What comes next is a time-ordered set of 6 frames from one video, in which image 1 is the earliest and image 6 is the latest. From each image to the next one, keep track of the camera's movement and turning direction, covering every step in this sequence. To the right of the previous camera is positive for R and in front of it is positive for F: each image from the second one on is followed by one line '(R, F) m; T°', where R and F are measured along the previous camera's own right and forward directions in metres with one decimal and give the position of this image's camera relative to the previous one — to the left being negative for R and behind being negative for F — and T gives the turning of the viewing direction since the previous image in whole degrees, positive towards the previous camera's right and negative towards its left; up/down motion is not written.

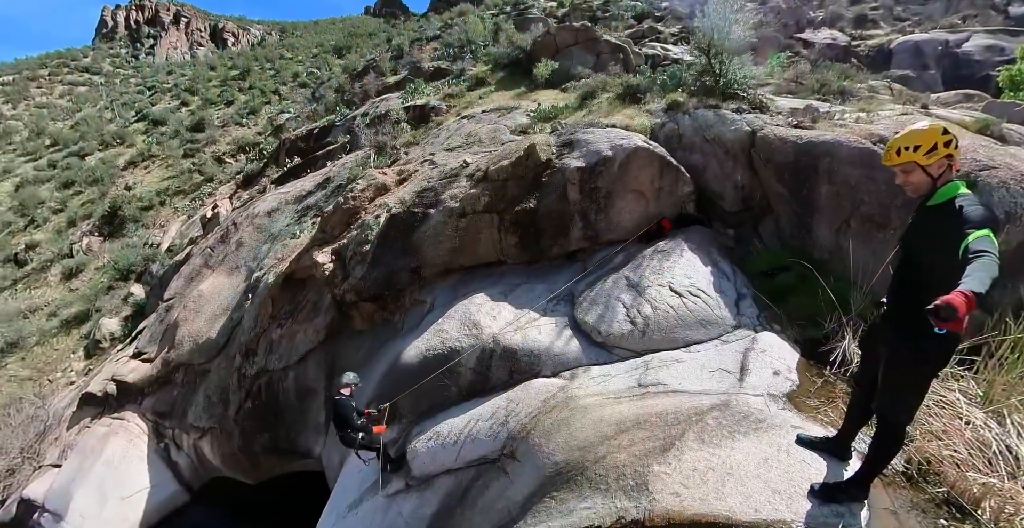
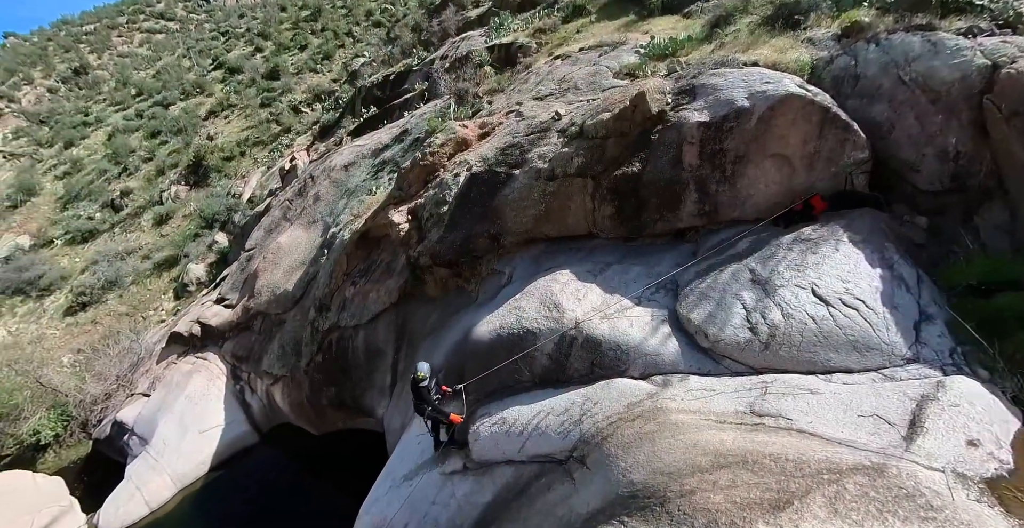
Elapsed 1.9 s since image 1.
(+0.1, +0.9) m; -11°
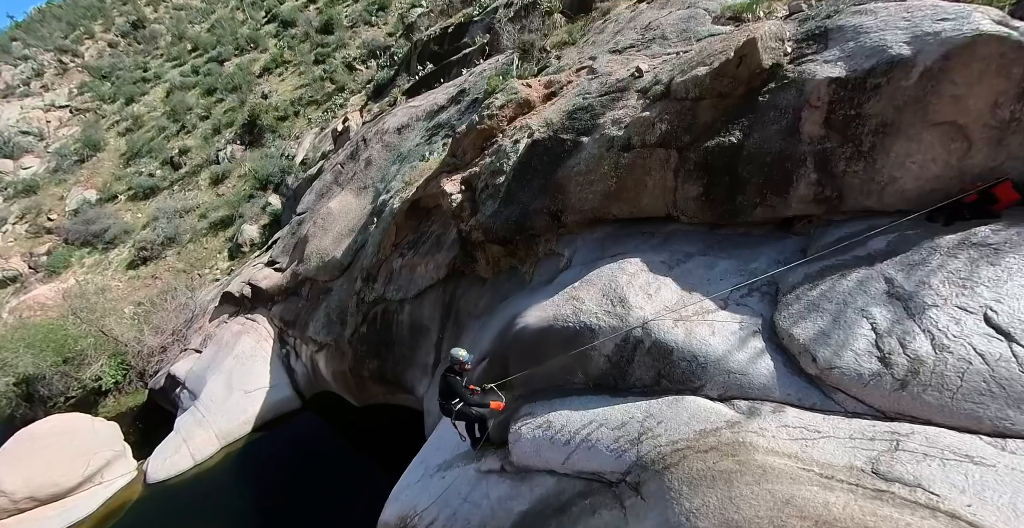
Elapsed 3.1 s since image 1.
(+0.1, +0.7) m; -7°
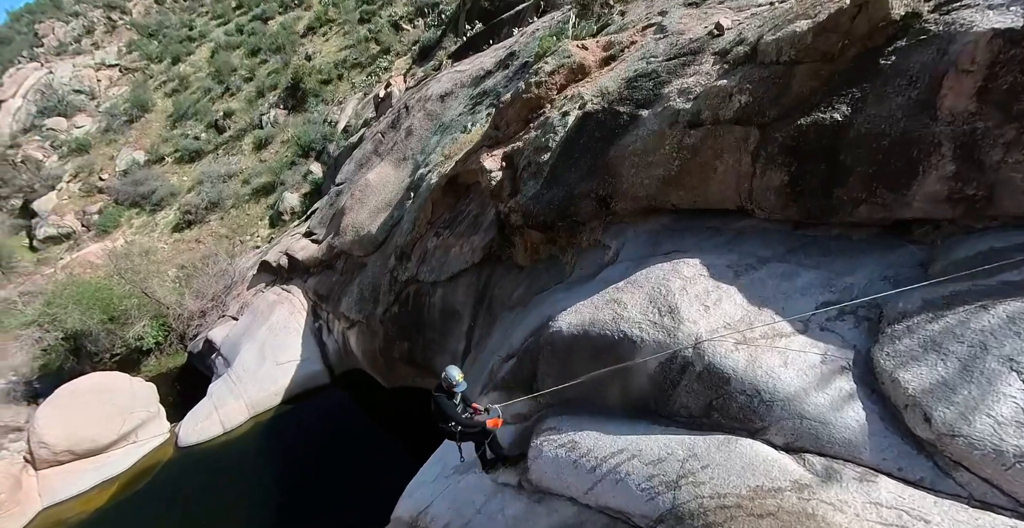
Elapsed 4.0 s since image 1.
(+0.2, +0.7) m; -7°
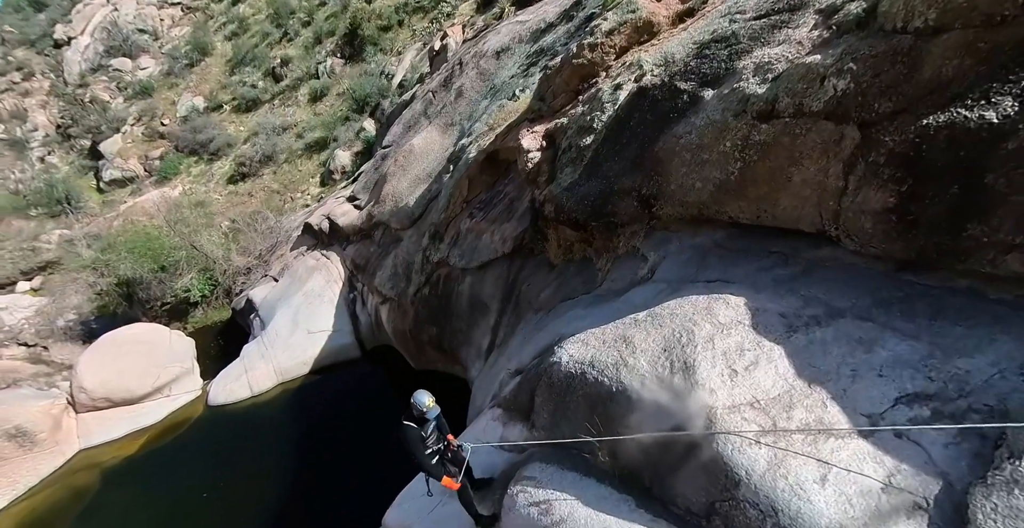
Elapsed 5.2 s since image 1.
(+0.6, +0.8) m; -10°
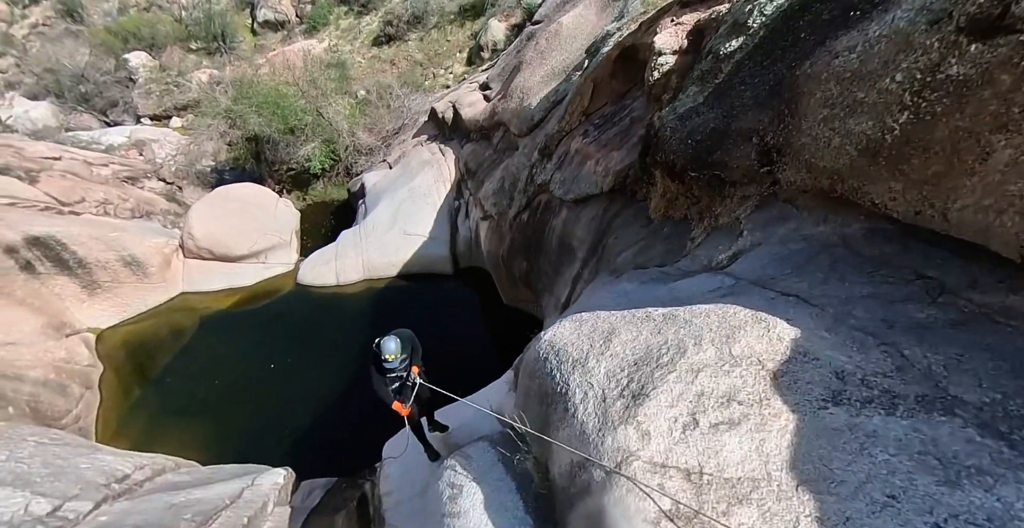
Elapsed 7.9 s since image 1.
(+0.9, +0.9) m; -21°
